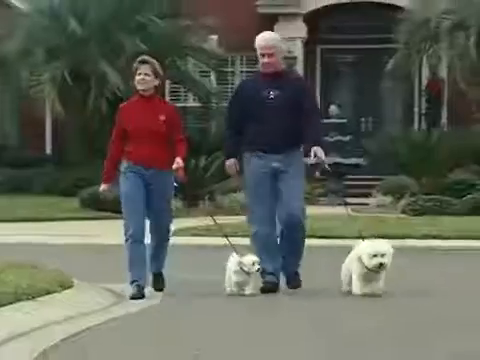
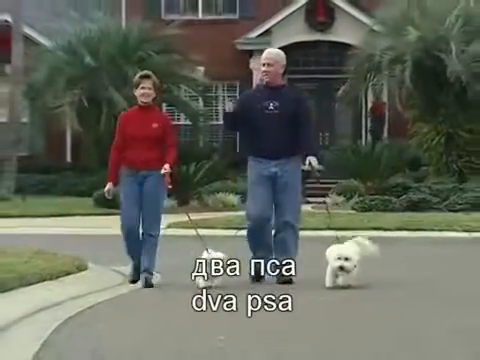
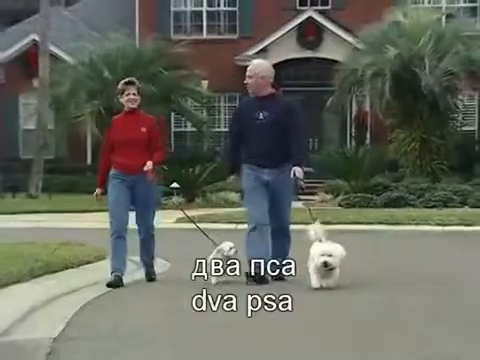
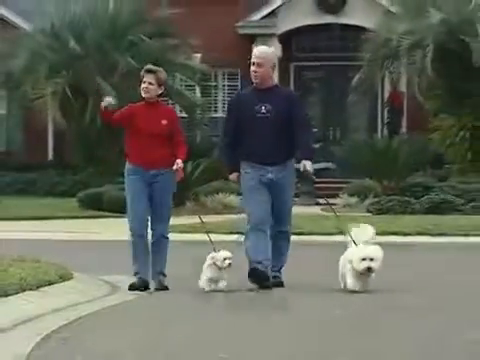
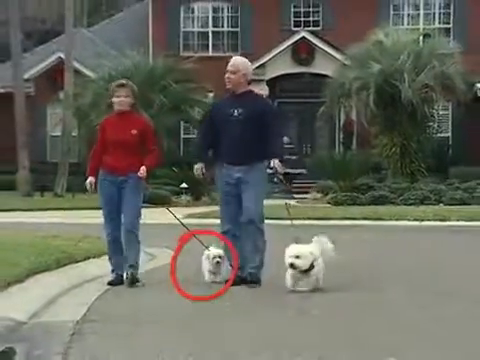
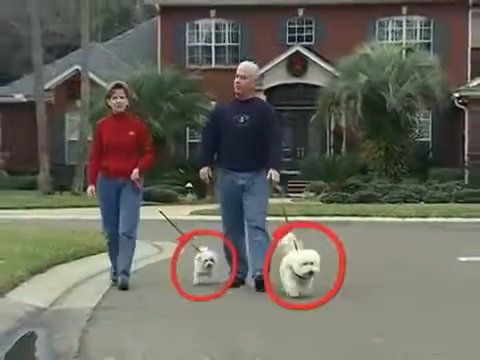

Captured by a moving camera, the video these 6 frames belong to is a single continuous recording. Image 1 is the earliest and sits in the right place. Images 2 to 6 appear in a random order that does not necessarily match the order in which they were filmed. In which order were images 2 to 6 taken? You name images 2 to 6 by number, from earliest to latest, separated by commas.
4, 2, 3, 5, 6
